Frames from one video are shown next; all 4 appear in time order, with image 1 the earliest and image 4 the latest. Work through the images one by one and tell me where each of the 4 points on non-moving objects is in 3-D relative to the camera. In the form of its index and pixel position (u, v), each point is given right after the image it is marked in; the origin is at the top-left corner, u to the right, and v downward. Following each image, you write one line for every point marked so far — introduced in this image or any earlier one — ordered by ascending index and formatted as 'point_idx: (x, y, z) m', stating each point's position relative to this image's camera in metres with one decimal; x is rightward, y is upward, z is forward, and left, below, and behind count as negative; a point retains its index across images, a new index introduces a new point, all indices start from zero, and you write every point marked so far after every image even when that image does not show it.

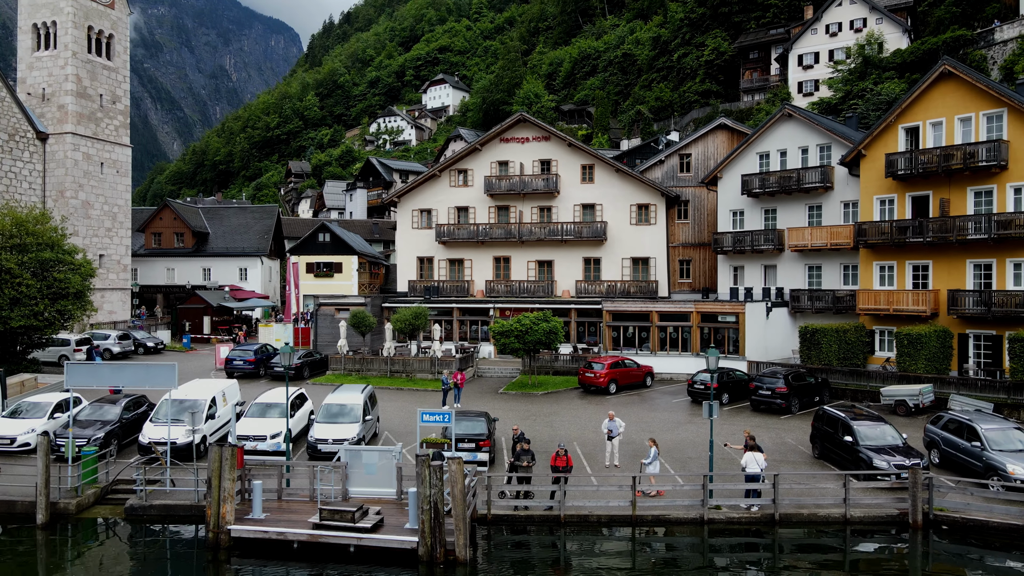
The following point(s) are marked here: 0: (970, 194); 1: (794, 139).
0: (+8.4, +1.8, +14.3) m
1: (+6.4, +3.3, +17.6) m
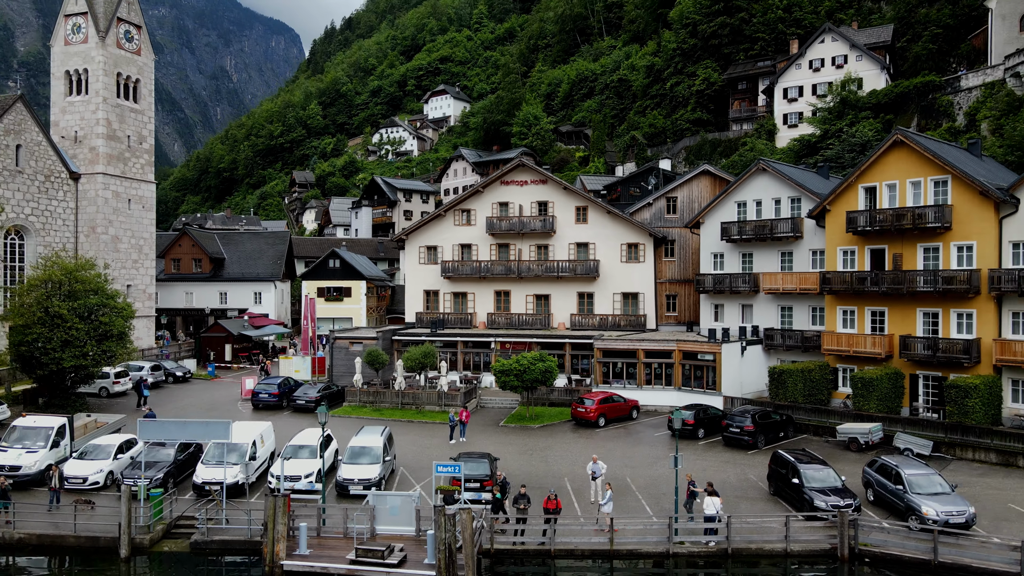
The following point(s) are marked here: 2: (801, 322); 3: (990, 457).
0: (+8.4, +0.8, +16.0) m
1: (+6.4, +2.4, +19.3) m
2: (+6.9, -0.8, +18.6) m
3: (+8.3, -2.9, +13.6) m
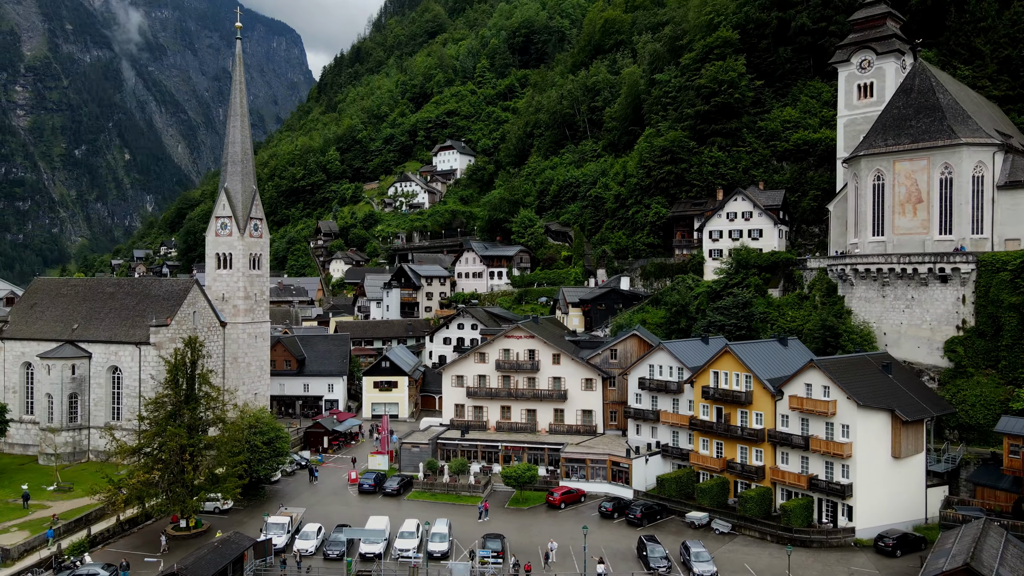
0: (+8.4, -4.6, +29.0) m
1: (+6.4, -3.0, +32.3) m
2: (+6.9, -6.2, +31.6) m
3: (+8.3, -8.3, +26.5) m
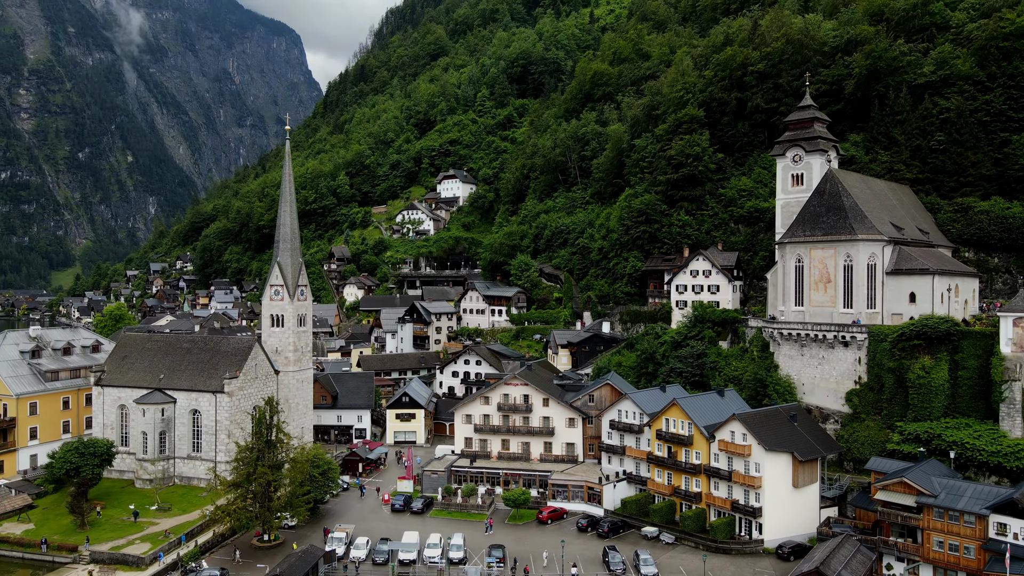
0: (+8.3, -7.9, +38.0) m
1: (+6.3, -6.3, +41.3) m
2: (+6.8, -9.5, +40.7) m
3: (+8.2, -11.6, +35.6) m
